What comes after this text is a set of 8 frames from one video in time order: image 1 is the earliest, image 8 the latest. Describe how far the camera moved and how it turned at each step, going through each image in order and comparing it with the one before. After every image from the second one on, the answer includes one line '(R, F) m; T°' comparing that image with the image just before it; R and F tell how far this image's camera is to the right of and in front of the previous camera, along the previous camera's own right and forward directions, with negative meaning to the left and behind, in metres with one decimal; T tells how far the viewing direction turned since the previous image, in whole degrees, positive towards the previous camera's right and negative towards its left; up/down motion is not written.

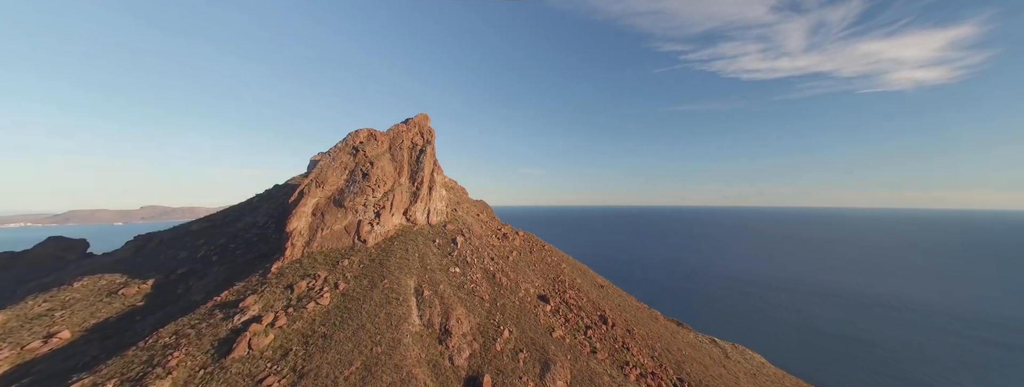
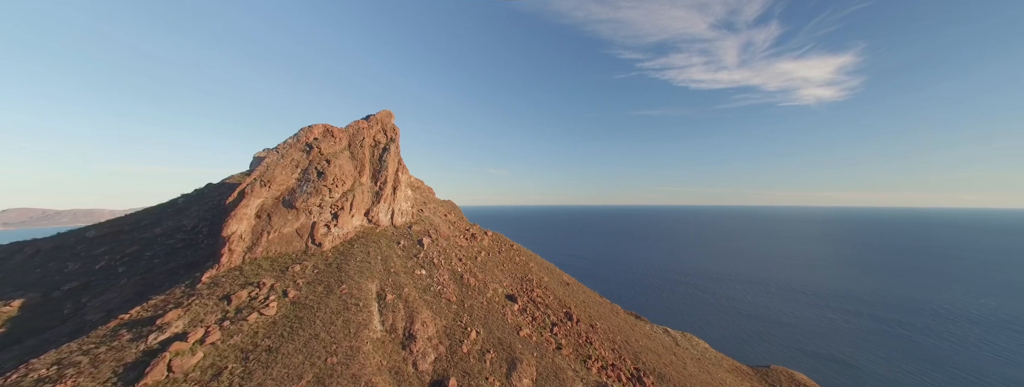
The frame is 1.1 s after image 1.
(+0.2, 0.0) m; +7°
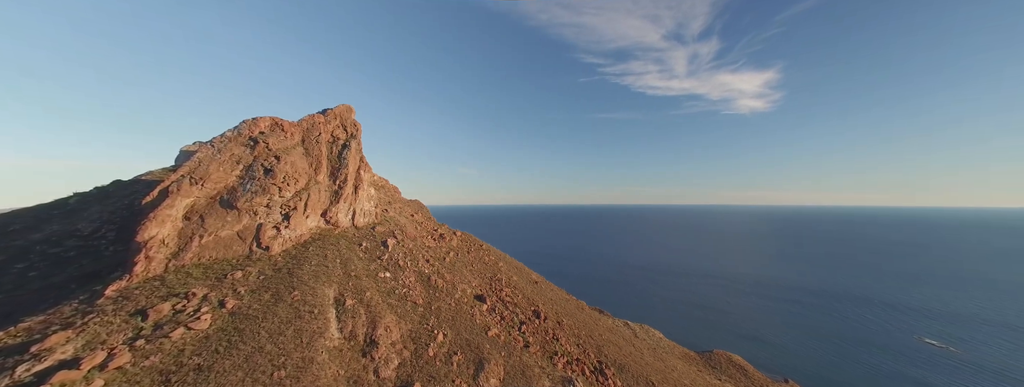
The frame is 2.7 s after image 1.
(+0.4, 0.0) m; +6°
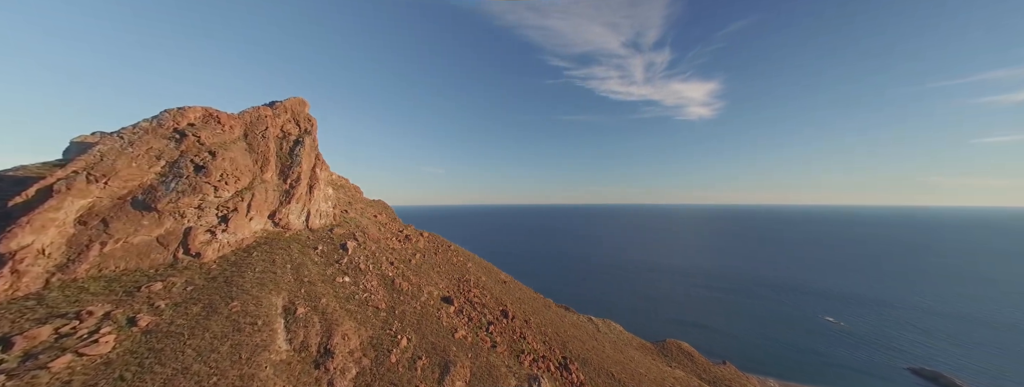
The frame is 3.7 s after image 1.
(+1.0, 0.0) m; +6°
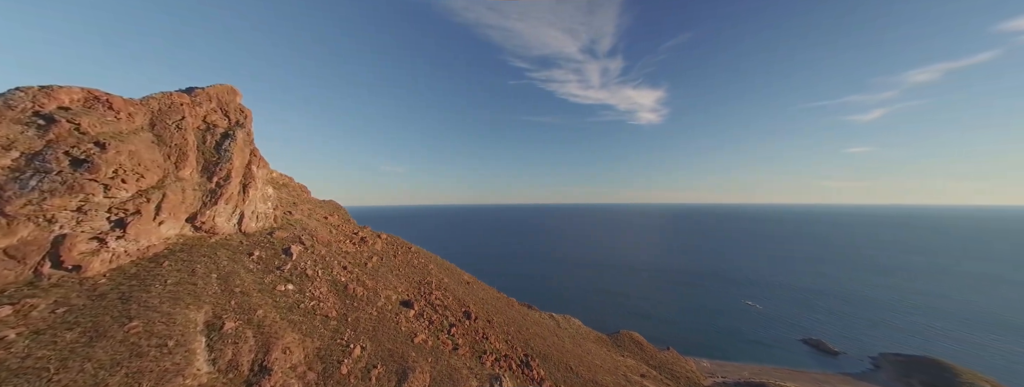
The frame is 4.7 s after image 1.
(+1.7, +0.6) m; +7°
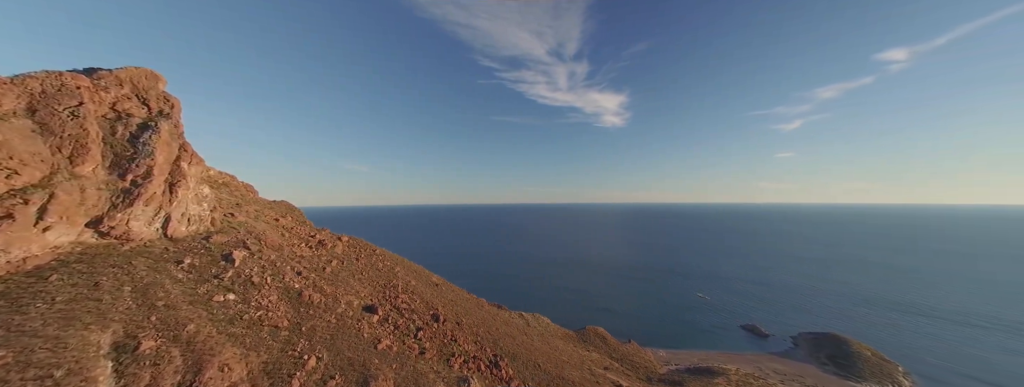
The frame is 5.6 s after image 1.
(+1.6, +0.9) m; +6°
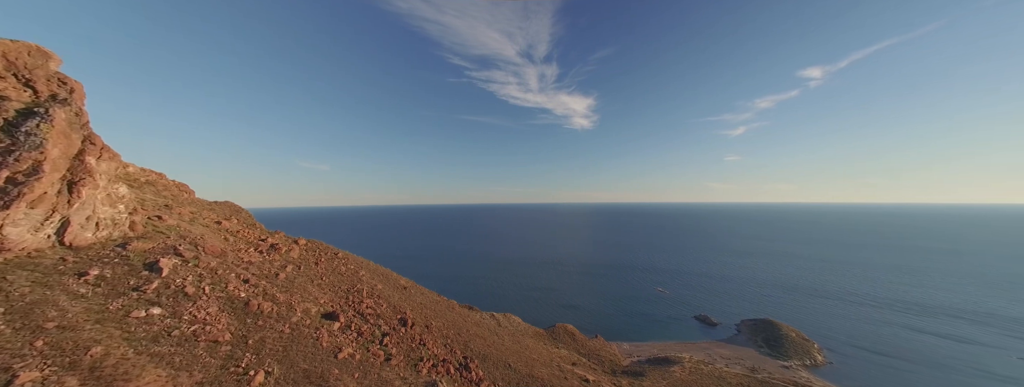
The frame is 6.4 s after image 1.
(+0.4, 0.0) m; +6°
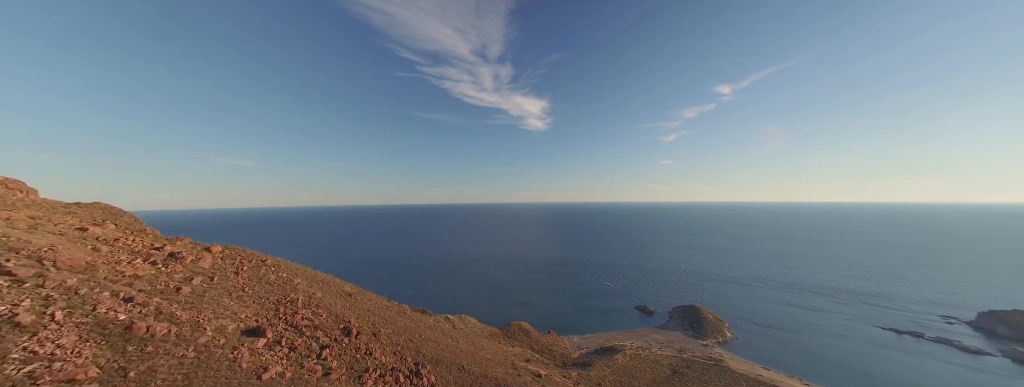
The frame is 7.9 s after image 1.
(+0.9, +0.5) m; +9°
